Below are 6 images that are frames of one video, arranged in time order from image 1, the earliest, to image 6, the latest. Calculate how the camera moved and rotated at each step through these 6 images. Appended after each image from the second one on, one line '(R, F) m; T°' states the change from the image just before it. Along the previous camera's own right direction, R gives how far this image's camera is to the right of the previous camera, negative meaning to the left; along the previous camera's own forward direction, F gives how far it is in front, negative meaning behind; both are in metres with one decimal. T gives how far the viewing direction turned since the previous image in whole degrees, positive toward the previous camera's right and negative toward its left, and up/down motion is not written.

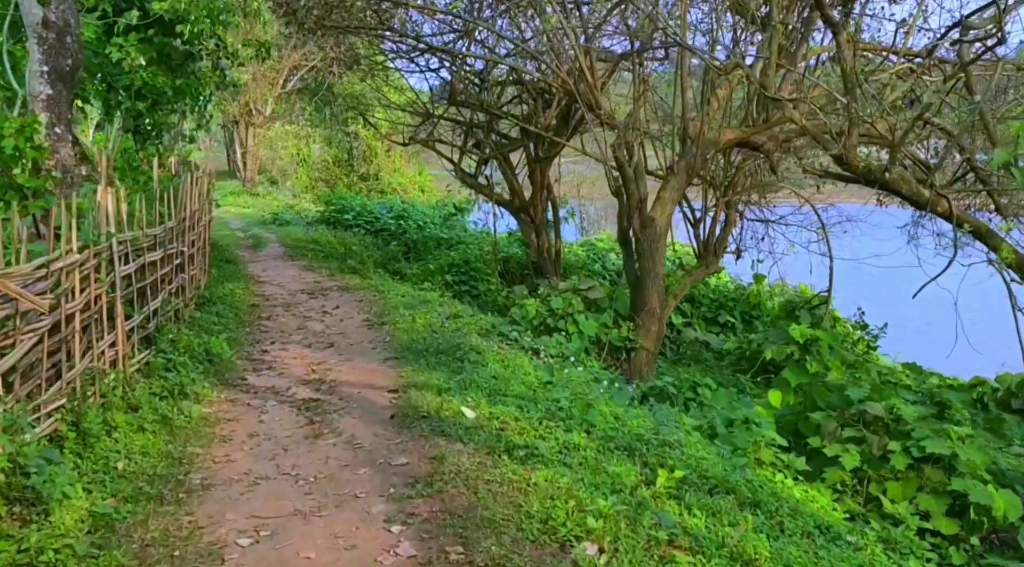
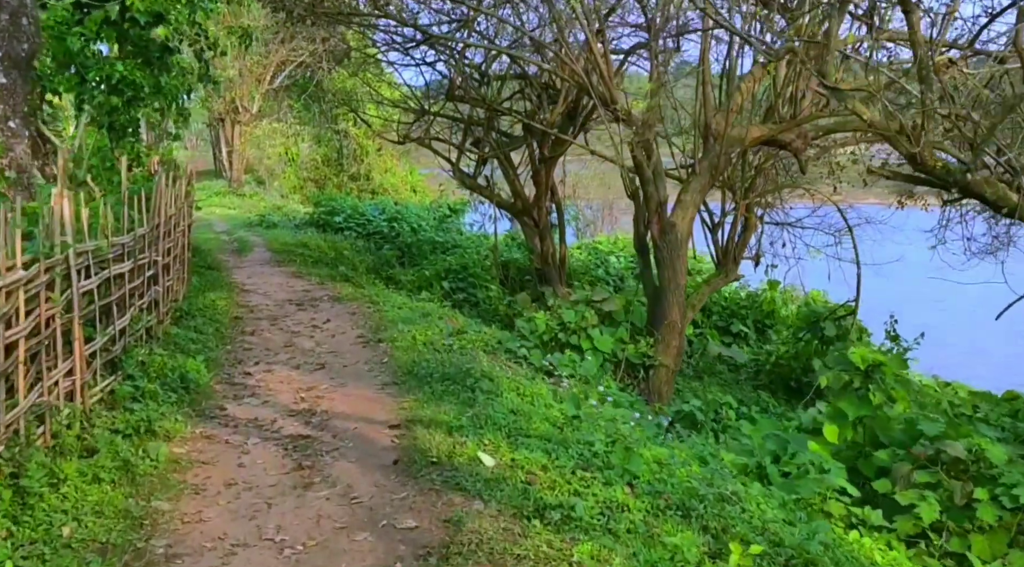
(-0.2, +0.7) m; +1°
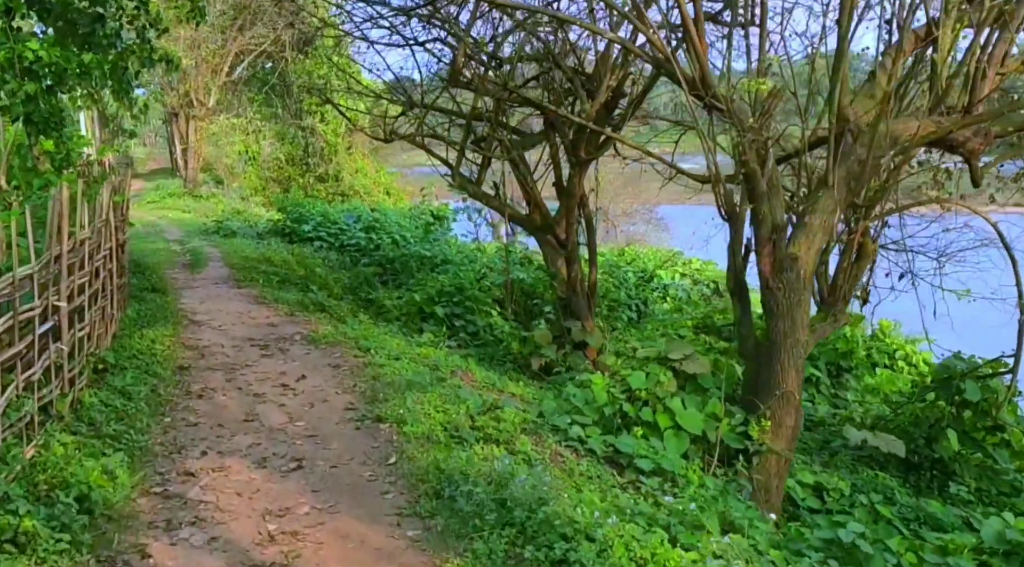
(-0.5, +2.0) m; +2°
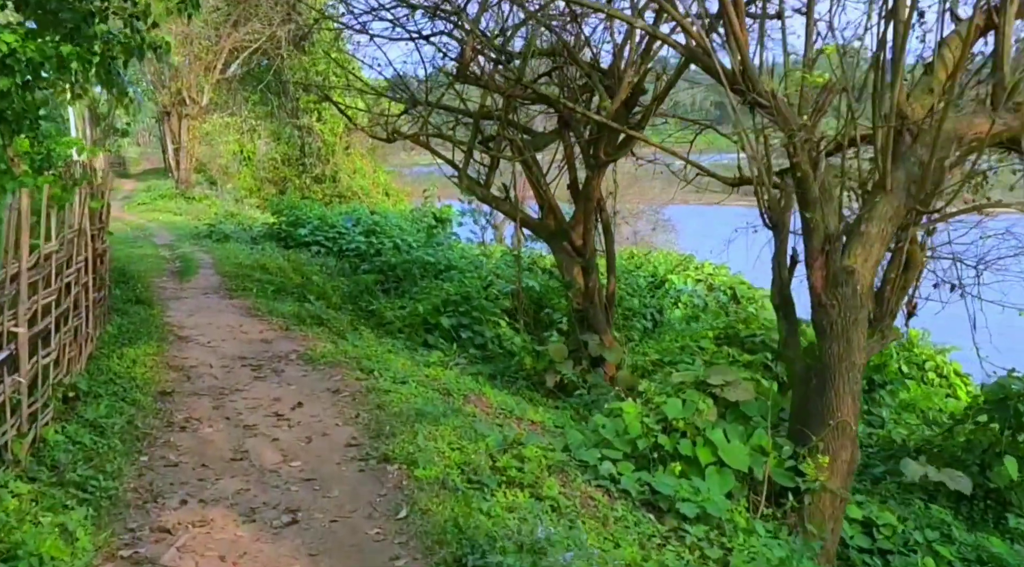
(-0.1, +0.6) m; 0°
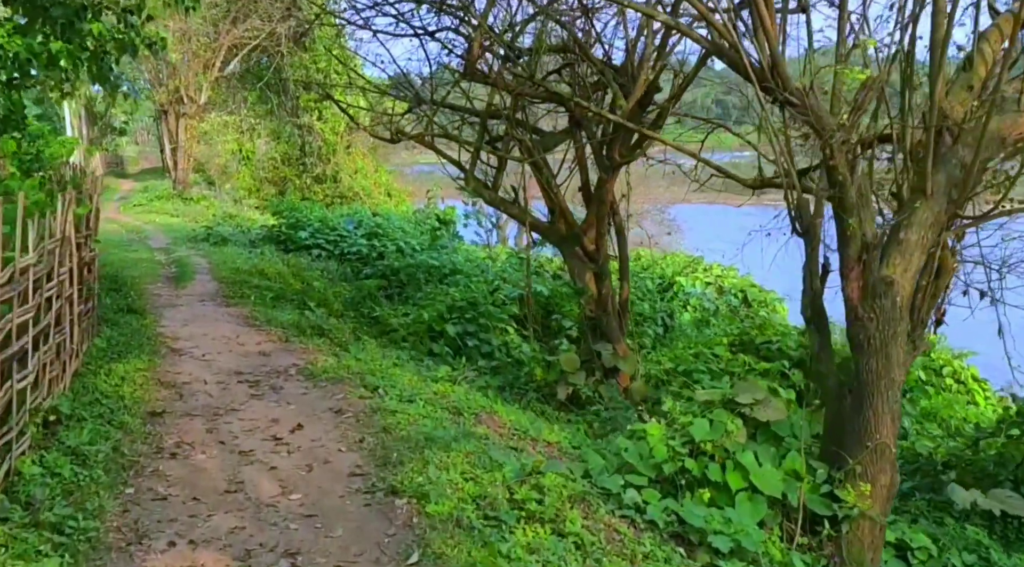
(-0.1, +0.4) m; 0°
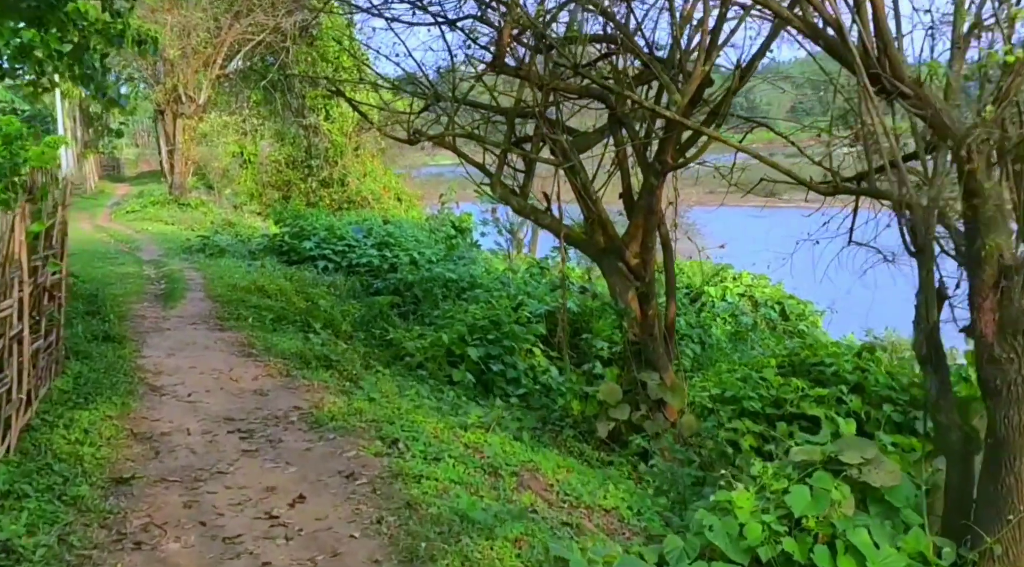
(-0.2, +1.0) m; 0°
